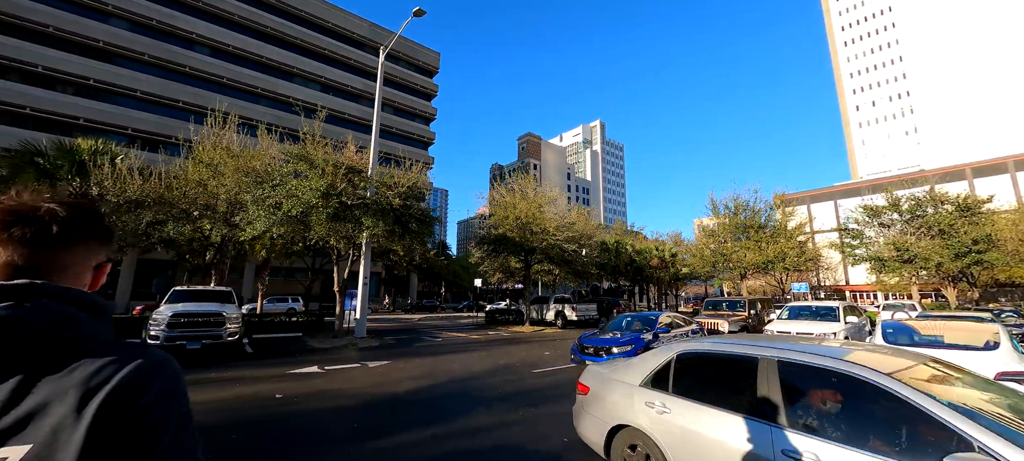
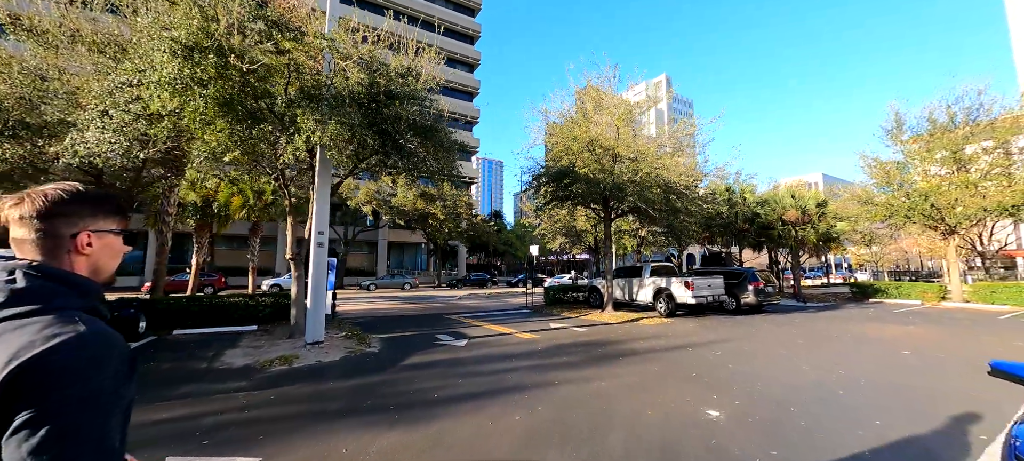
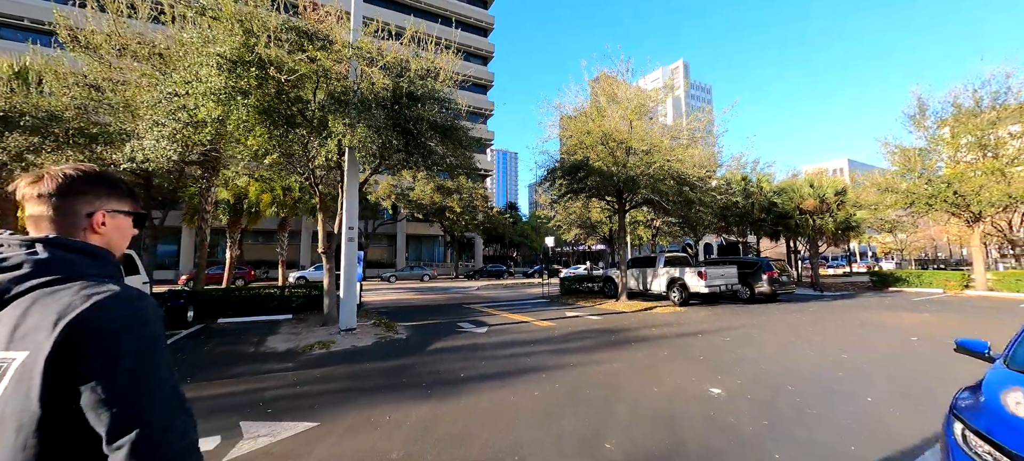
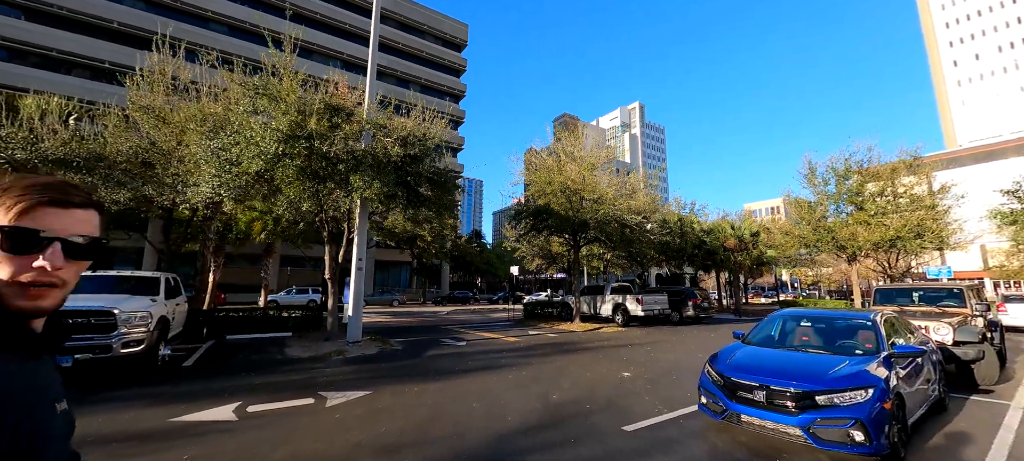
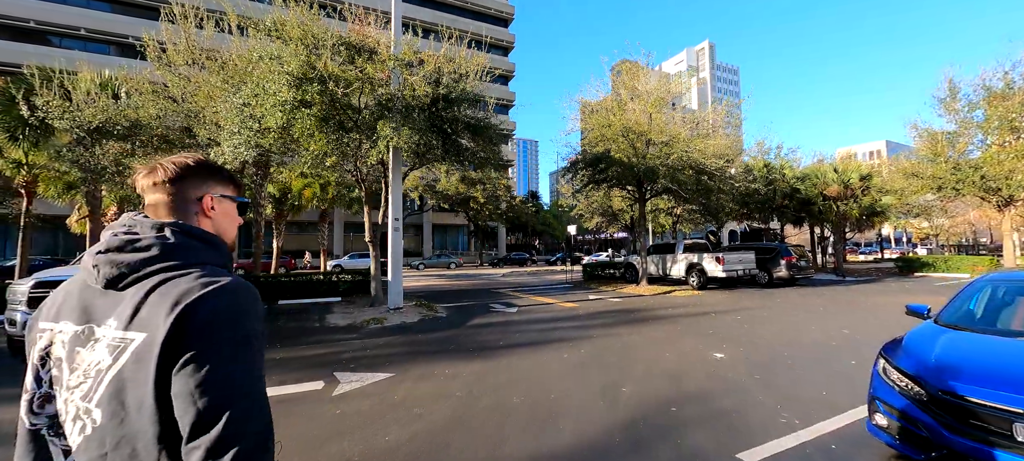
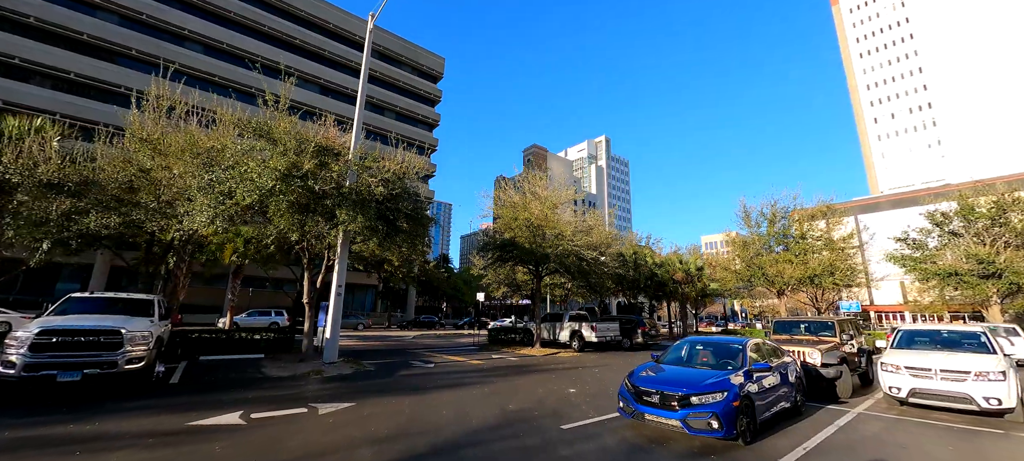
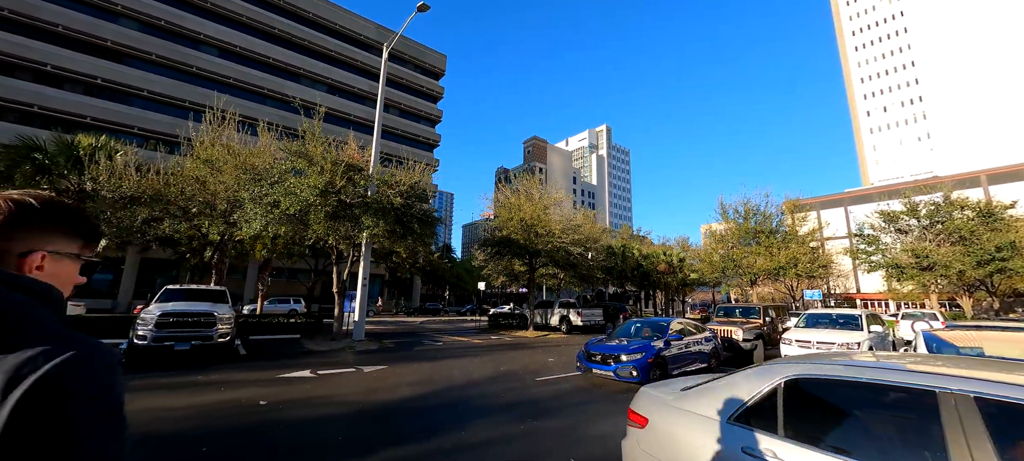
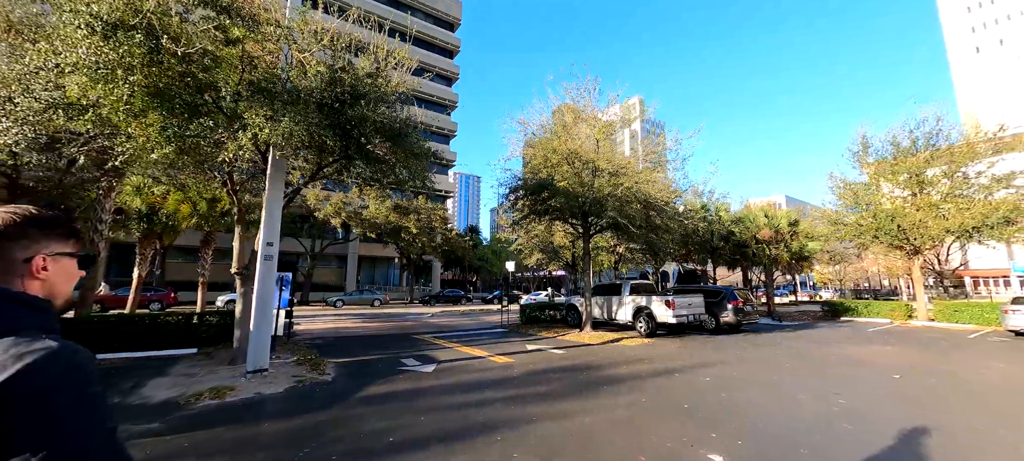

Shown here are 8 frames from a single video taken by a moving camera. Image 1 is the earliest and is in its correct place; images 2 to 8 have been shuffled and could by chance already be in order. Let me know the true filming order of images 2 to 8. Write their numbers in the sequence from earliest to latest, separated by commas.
7, 6, 4, 5, 3, 2, 8
